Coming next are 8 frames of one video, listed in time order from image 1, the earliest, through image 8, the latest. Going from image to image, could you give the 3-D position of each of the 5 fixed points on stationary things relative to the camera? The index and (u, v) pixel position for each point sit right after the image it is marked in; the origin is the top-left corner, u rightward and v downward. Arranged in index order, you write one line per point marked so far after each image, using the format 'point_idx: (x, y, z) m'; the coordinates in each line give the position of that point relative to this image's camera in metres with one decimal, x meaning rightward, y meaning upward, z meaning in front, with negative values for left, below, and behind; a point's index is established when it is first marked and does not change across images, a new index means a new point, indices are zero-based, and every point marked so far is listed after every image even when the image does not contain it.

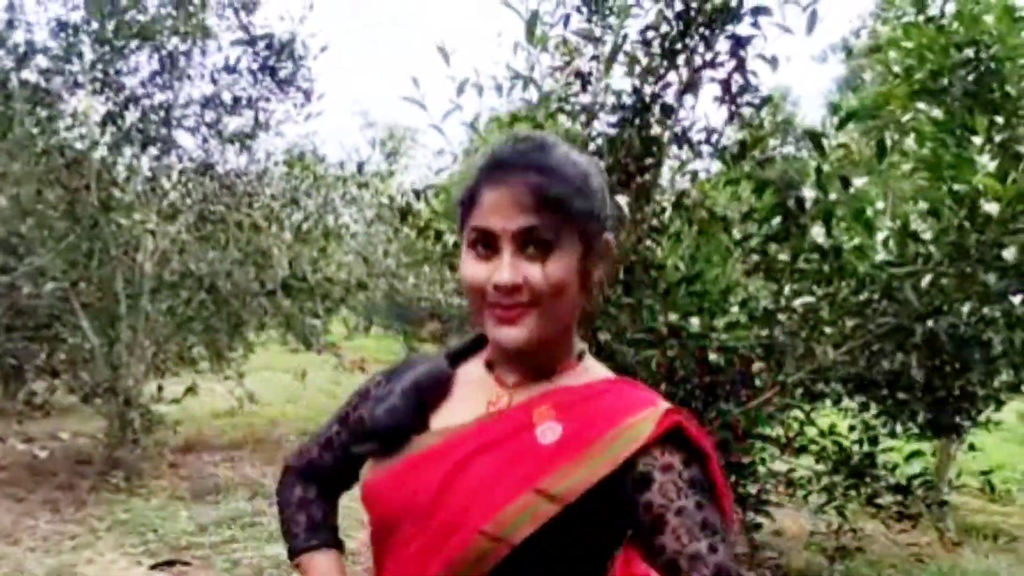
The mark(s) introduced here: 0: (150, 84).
0: (-2.8, +1.6, +7.1) m
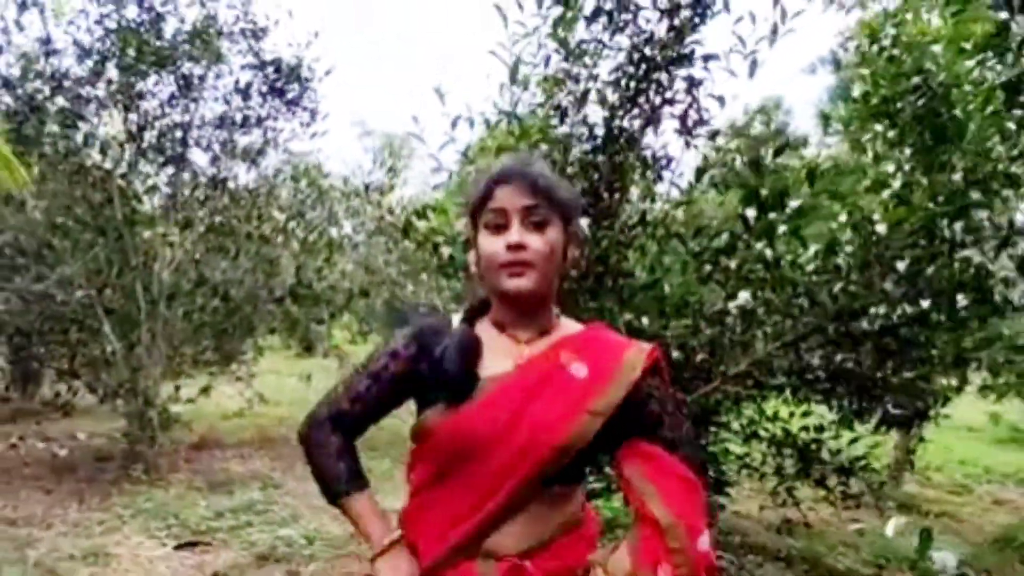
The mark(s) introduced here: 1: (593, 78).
0: (-2.8, +1.5, +7.6) m
1: (+0.4, +0.9, +4.1) m
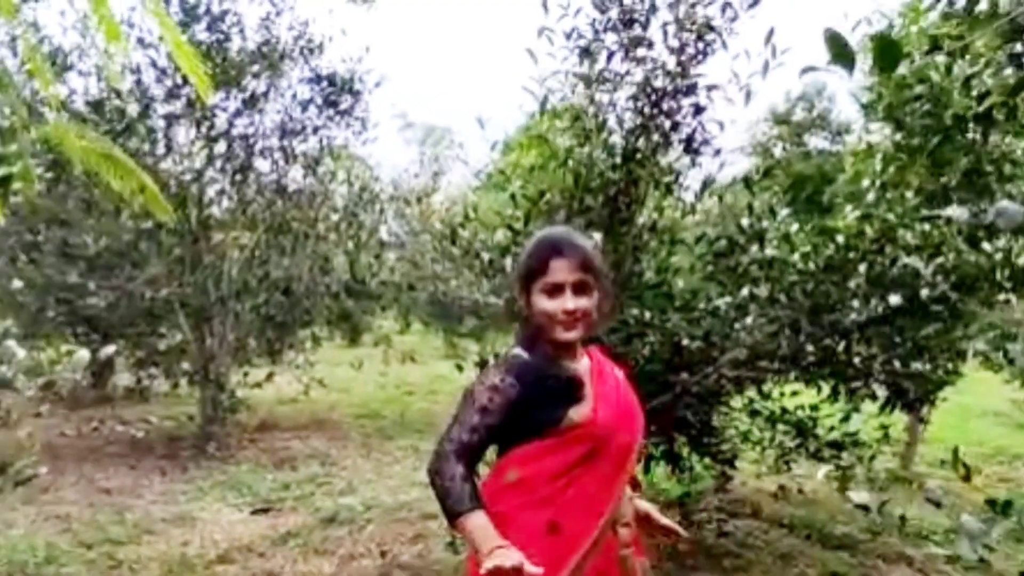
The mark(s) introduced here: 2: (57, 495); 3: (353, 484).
0: (-2.5, +1.6, +8.4) m
1: (+0.5, +0.9, +4.7) m
2: (-3.4, -1.5, +6.7) m
3: (-1.2, -1.5, +6.8) m
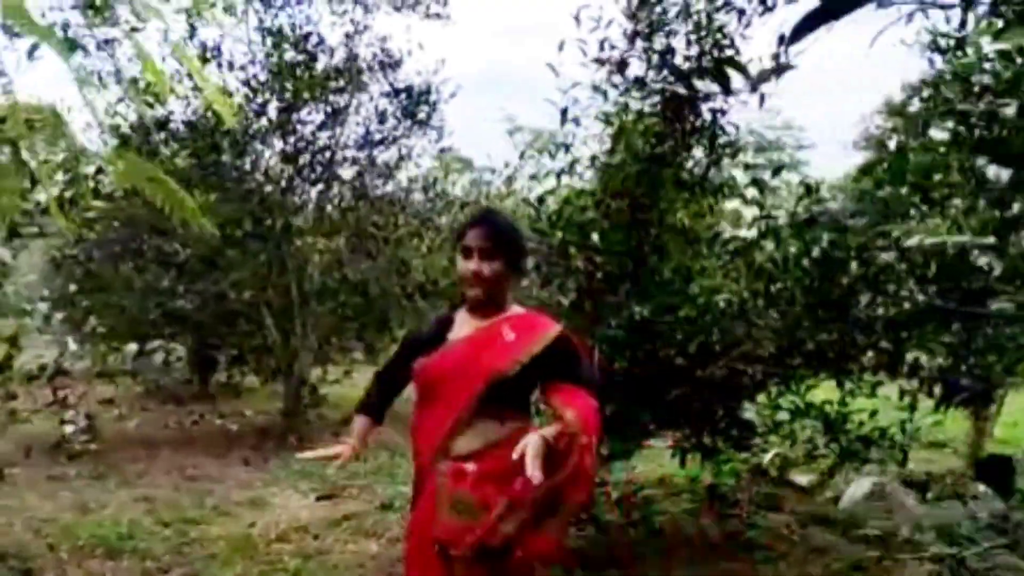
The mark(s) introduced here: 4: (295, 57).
0: (-1.9, +1.5, +8.9) m
1: (+0.7, +0.9, +4.9) m
2: (-2.9, -1.5, +7.4) m
3: (-0.8, -1.5, +7.2) m
4: (-2.1, +2.2, +8.9) m
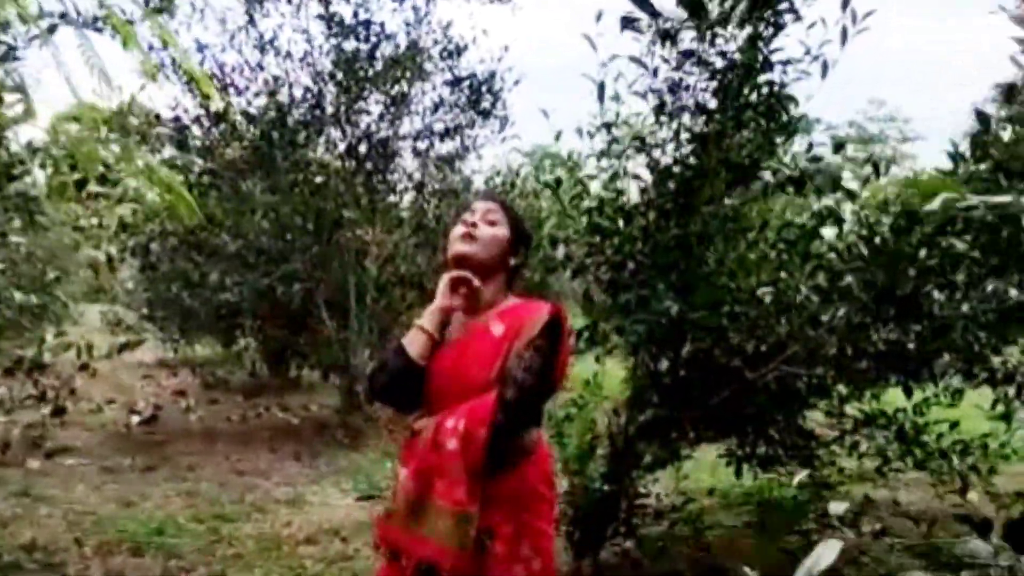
0: (-1.3, +1.6, +8.7) m
1: (+0.8, +1.0, +4.5) m
2: (-2.5, -1.5, +7.3) m
3: (-0.4, -1.4, +6.9) m
4: (-1.6, +2.3, +8.7) m
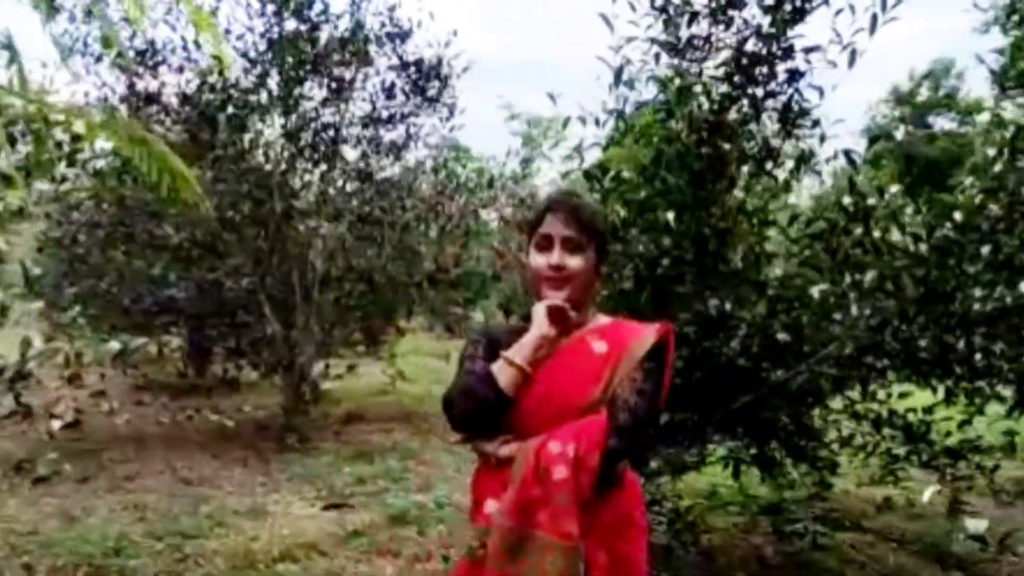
0: (-1.7, +1.6, +8.3) m
1: (+0.9, +1.0, +4.3) m
2: (-2.8, -1.4, +6.7) m
3: (-0.6, -1.4, +6.6) m
4: (-2.0, +2.3, +8.2) m
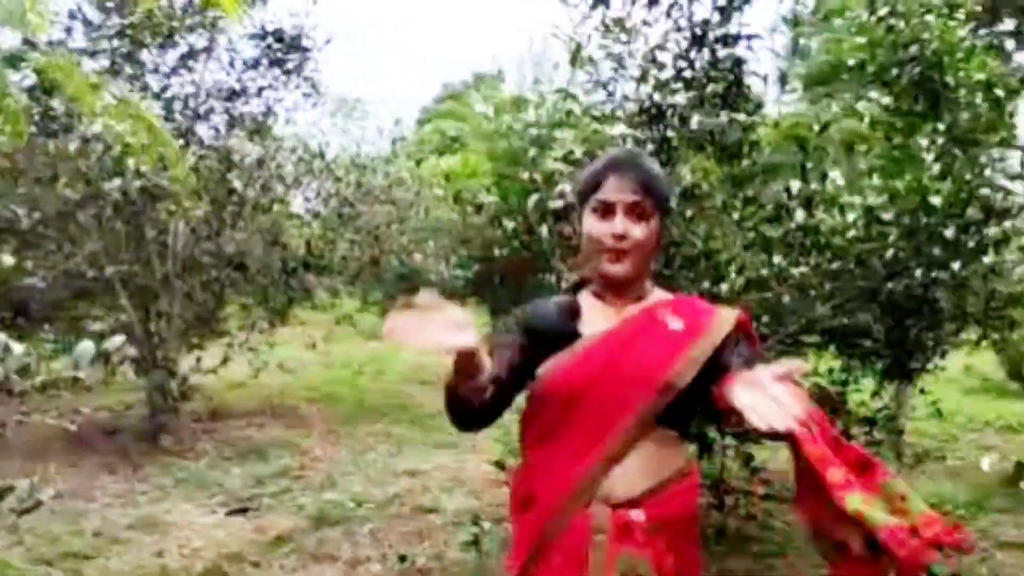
0: (-2.8, +1.7, +7.6) m
1: (+0.6, +1.1, +4.3) m
2: (-3.4, -1.4, +6.0) m
3: (-1.2, -1.3, +6.3) m
4: (-3.0, +2.4, +7.5) m
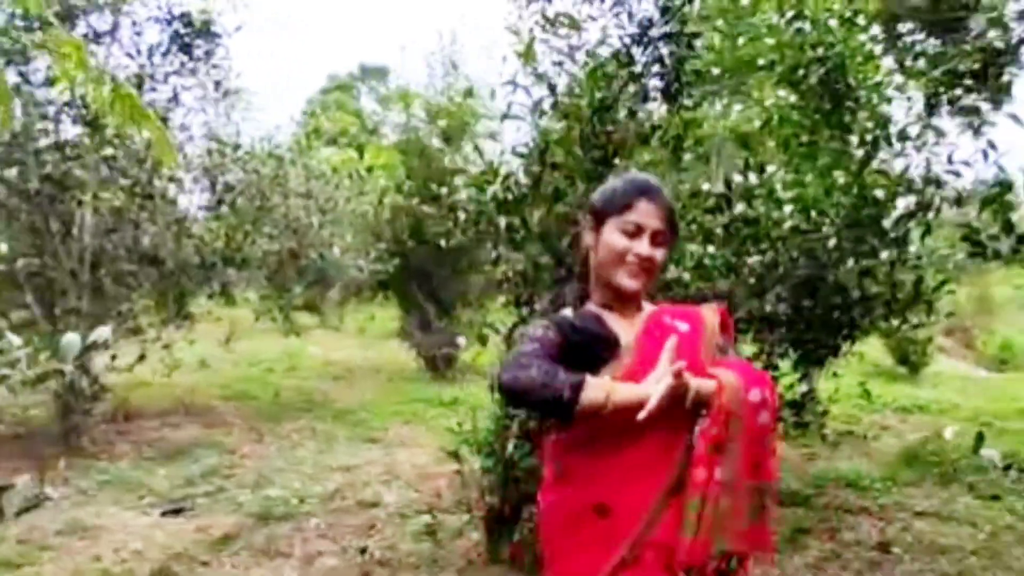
0: (-3.4, +1.8, +7.3) m
1: (+0.4, +1.1, +4.4) m
2: (-3.8, -1.4, +5.6) m
3: (-1.7, -1.3, +6.2) m
4: (-3.6, +2.5, +7.2) m
